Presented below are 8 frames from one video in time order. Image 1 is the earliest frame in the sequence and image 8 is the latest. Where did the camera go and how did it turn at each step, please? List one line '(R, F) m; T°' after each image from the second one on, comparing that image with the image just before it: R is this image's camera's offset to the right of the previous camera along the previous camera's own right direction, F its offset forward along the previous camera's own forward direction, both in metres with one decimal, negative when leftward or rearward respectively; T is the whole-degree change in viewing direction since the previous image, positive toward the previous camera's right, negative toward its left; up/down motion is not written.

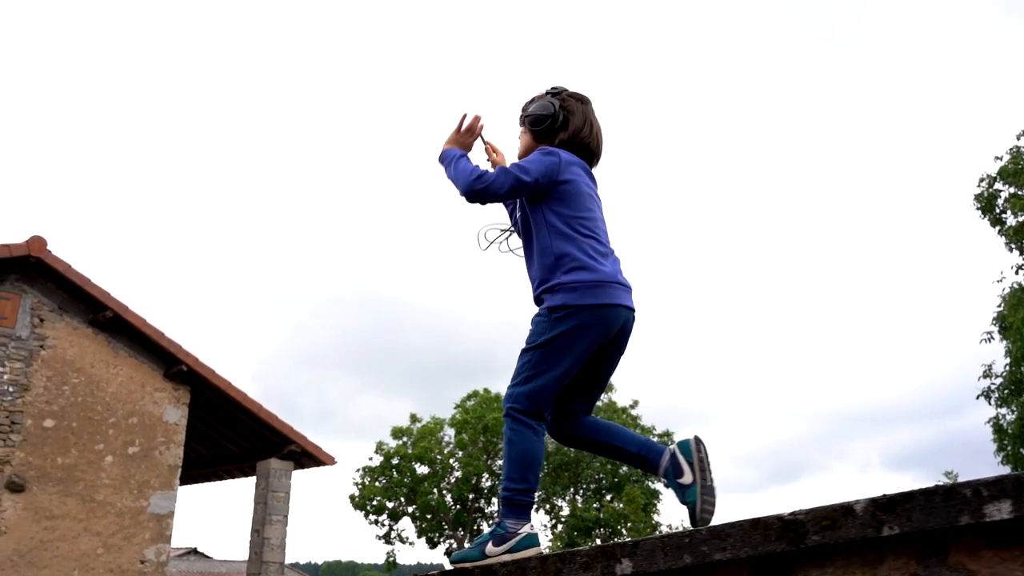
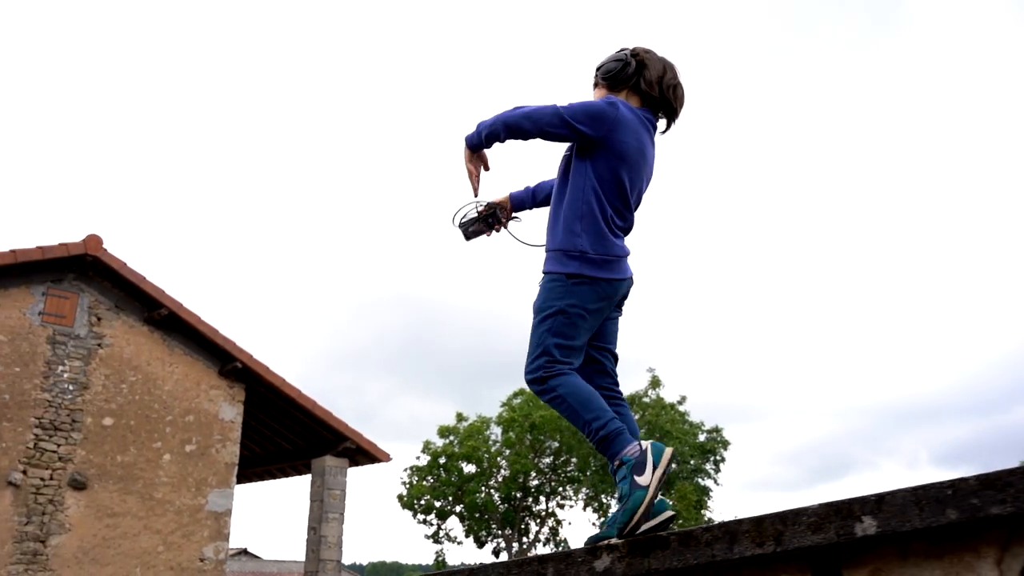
(-0.2, +0.2) m; -2°
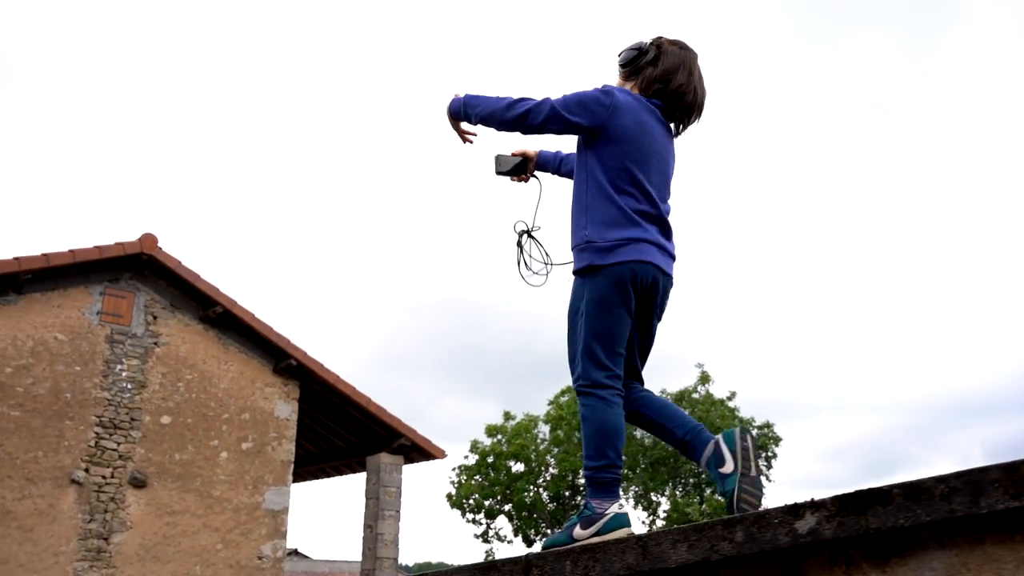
(-0.2, +0.2) m; -2°
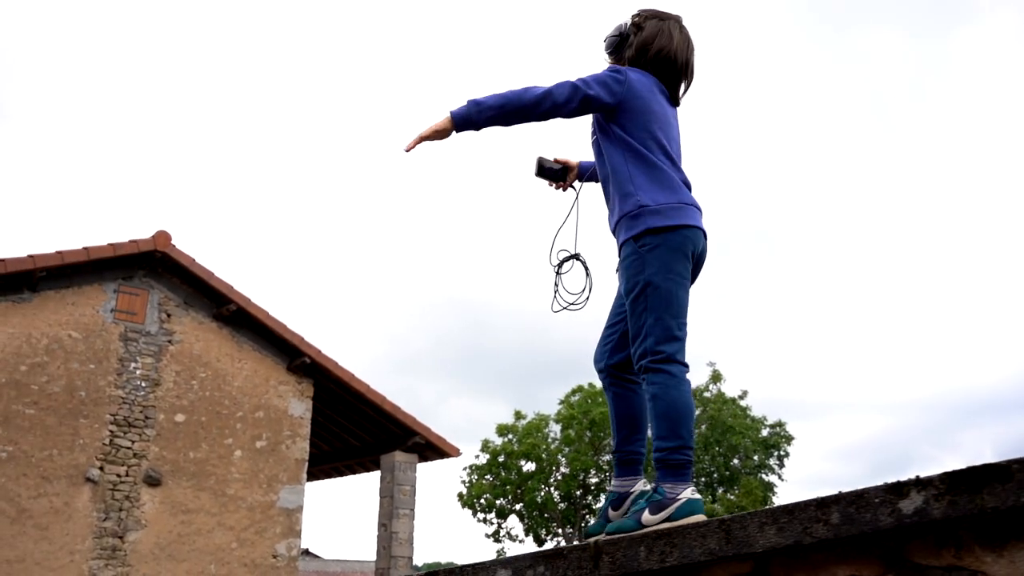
(-0.1, +0.1) m; 0°
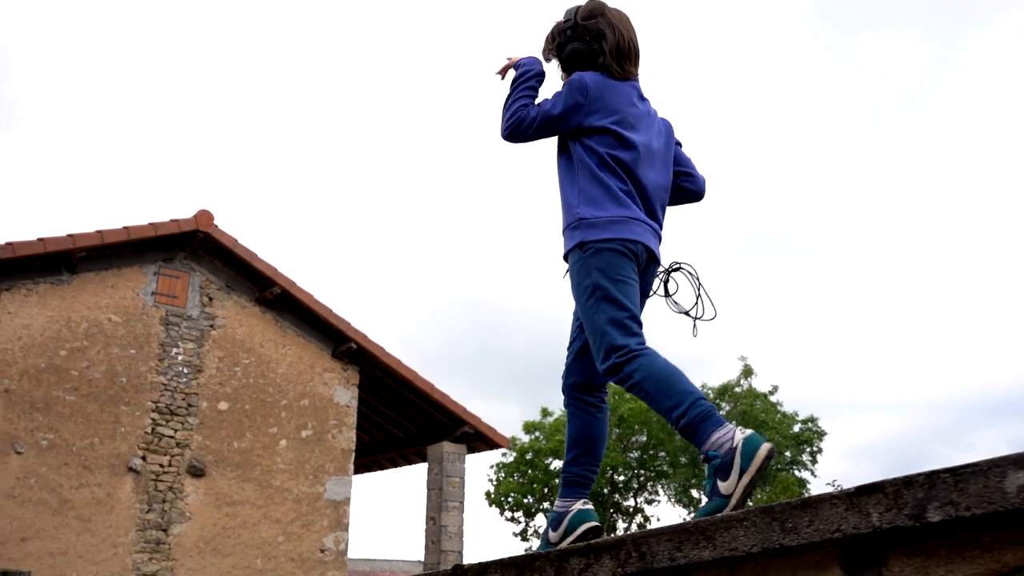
(-0.5, +0.5) m; -1°
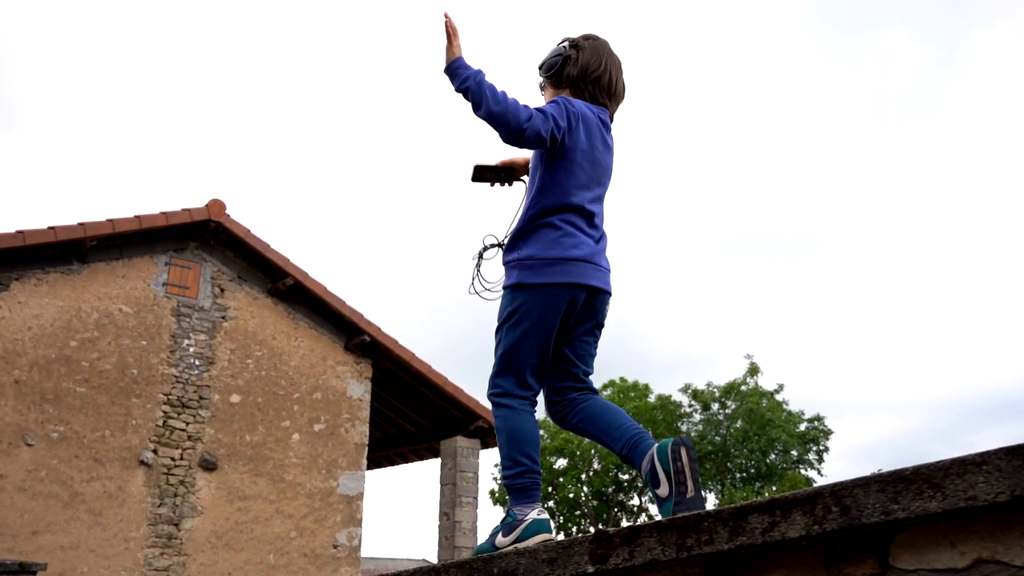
(-0.2, +0.2) m; 0°
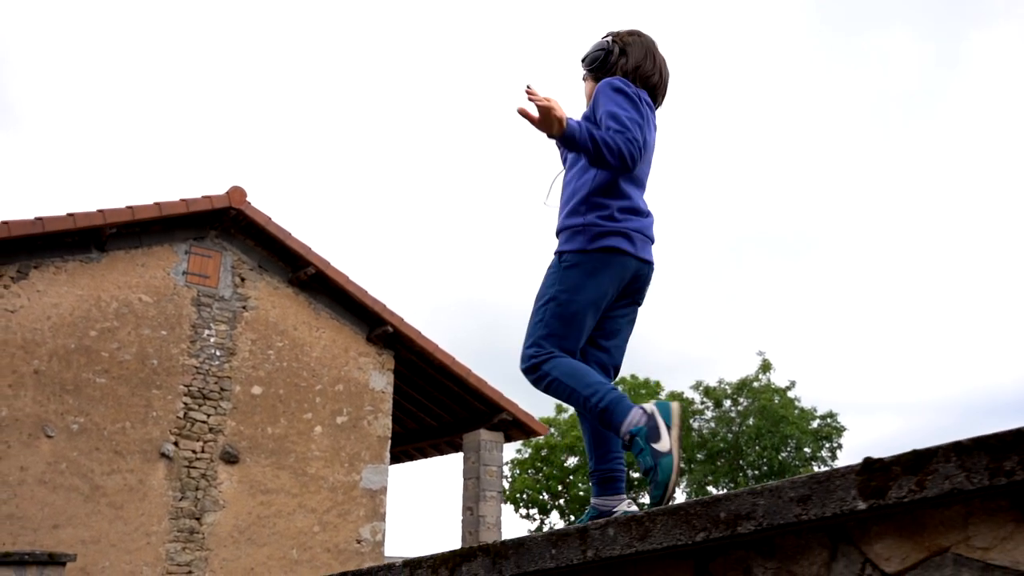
(-0.3, +0.2) m; 0°
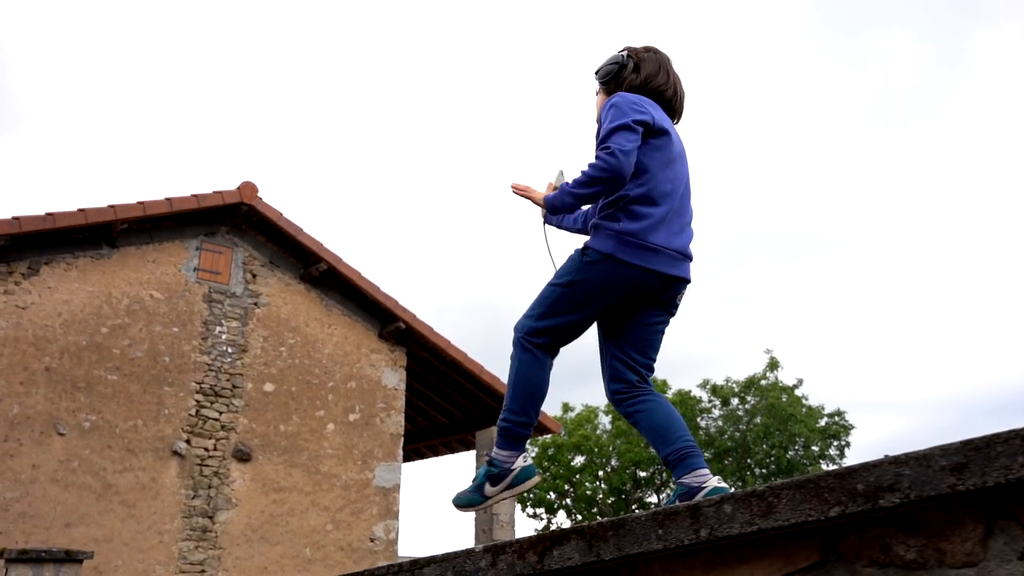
(-0.1, +0.1) m; 0°
